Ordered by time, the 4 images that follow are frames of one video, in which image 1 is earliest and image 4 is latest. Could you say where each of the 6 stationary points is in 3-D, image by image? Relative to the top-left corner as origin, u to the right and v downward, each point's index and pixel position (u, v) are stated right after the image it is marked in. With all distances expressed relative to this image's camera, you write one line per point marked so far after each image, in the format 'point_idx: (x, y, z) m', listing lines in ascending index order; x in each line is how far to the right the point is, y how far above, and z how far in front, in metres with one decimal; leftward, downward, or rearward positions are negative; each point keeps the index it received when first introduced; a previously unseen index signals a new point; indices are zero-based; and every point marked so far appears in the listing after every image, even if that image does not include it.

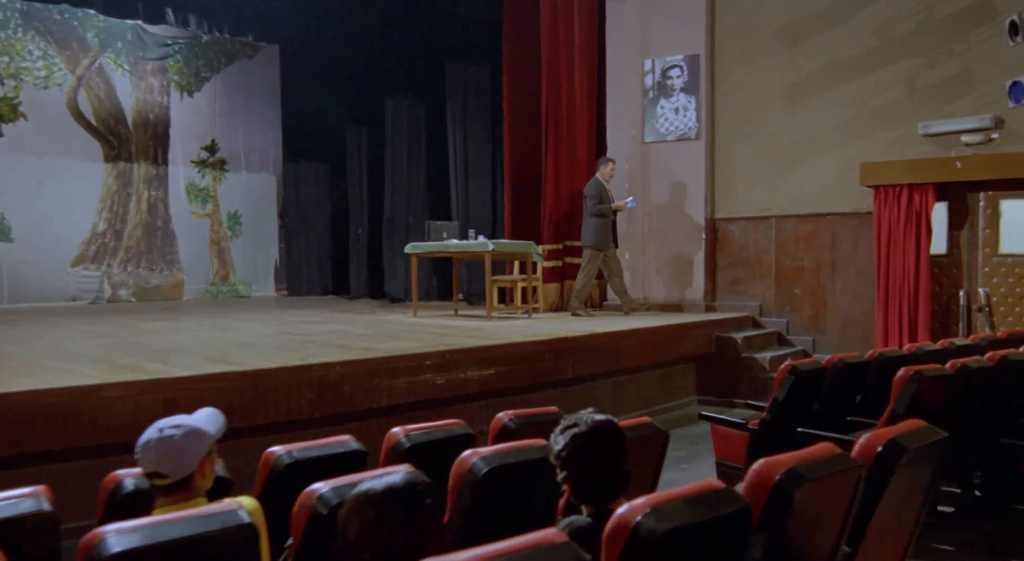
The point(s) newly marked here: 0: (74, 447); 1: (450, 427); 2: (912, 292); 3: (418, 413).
0: (-1.8, -0.7, +3.9) m
1: (-0.2, -0.5, +2.9) m
2: (+3.2, -0.1, +7.6) m
3: (-0.5, -0.8, +5.3) m
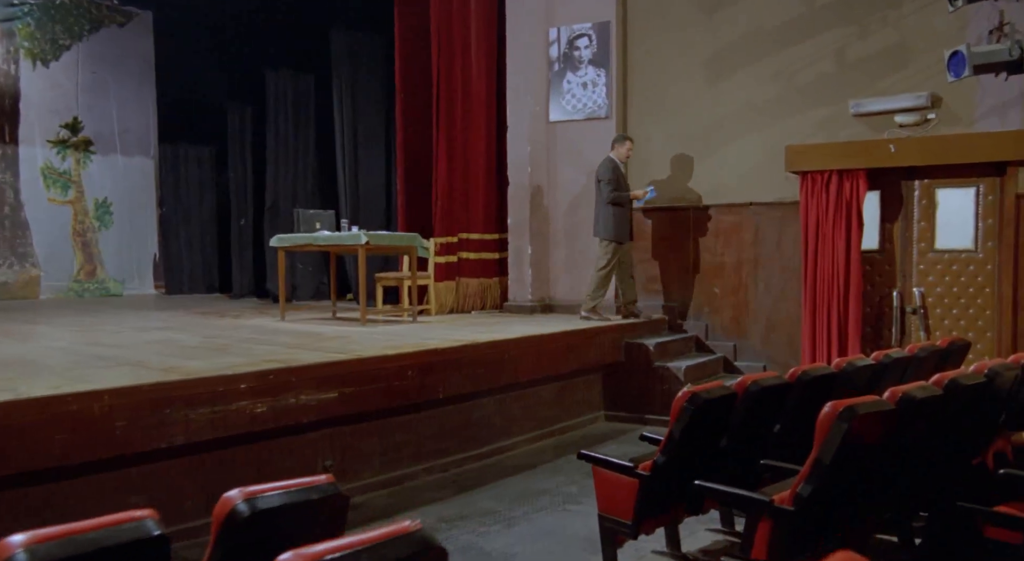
0: (-2.4, -0.7, +2.7) m
1: (-0.8, -0.5, +1.8) m
2: (+2.4, -0.1, +6.7) m
3: (-1.2, -0.8, +4.2) m
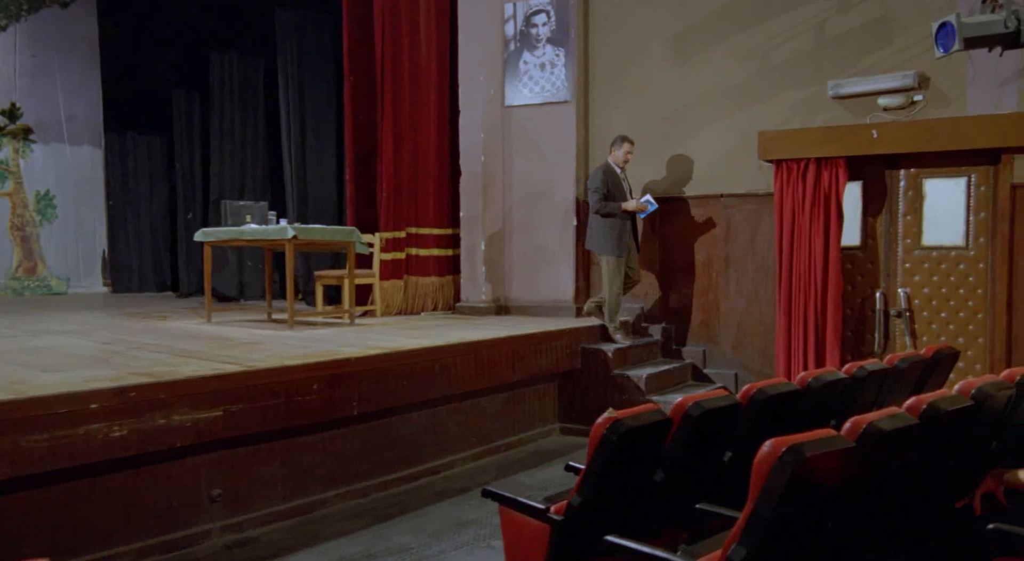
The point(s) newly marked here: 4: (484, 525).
0: (-2.8, -0.7, +2.0) m
1: (-1.1, -0.5, +1.2) m
2: (+2.0, -0.1, +6.1) m
3: (-1.6, -0.8, +3.5) m
4: (-0.1, -1.1, +4.4) m
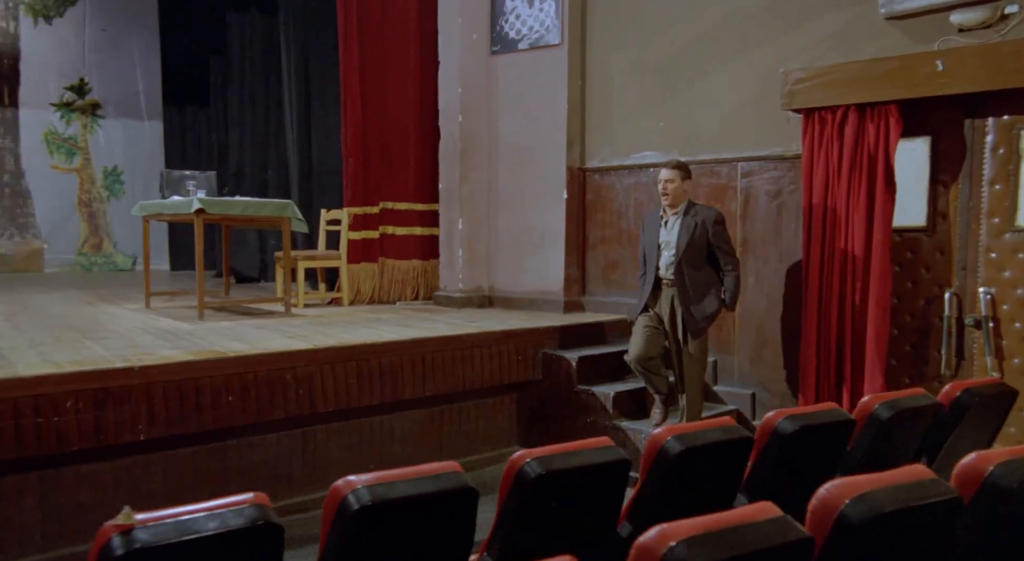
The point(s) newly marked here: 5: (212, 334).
0: (-3.9, -0.7, +1.5) m
1: (-2.5, -0.5, +0.3) m
2: (+1.6, -0.1, +4.4) m
3: (-2.4, -0.7, +2.7) m
4: (-0.8, -1.1, +3.2) m
5: (-1.4, -0.3, +4.6) m
